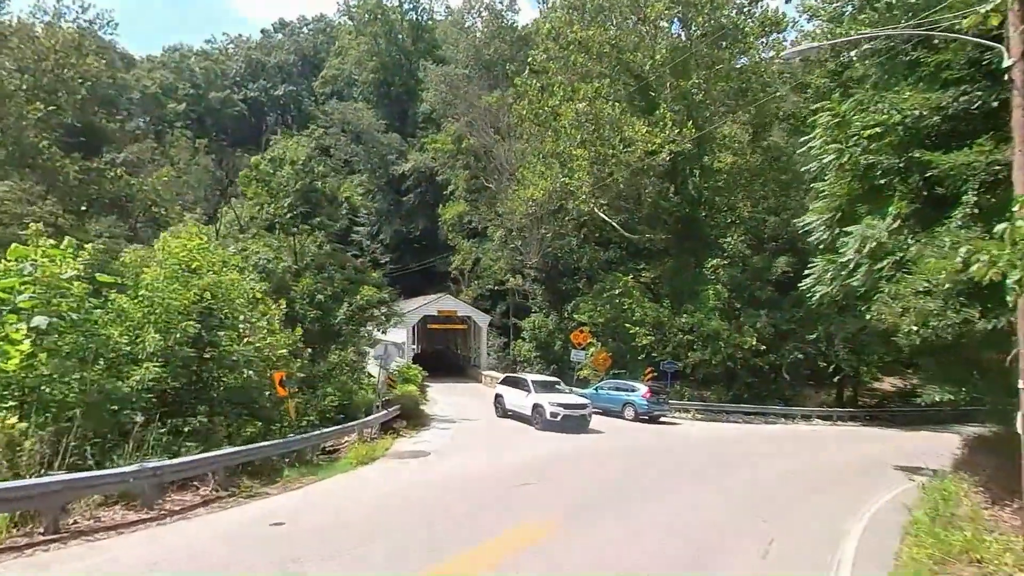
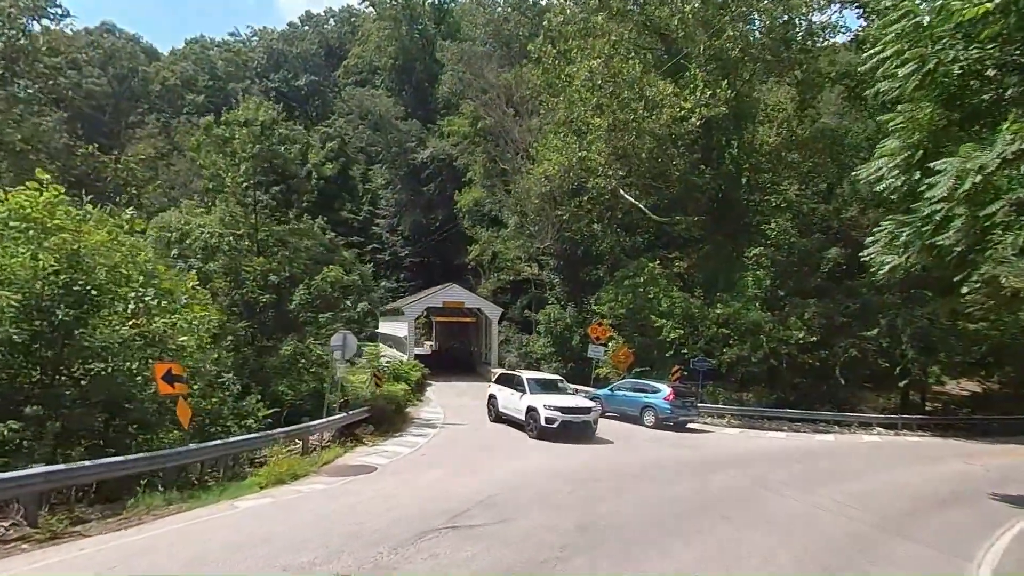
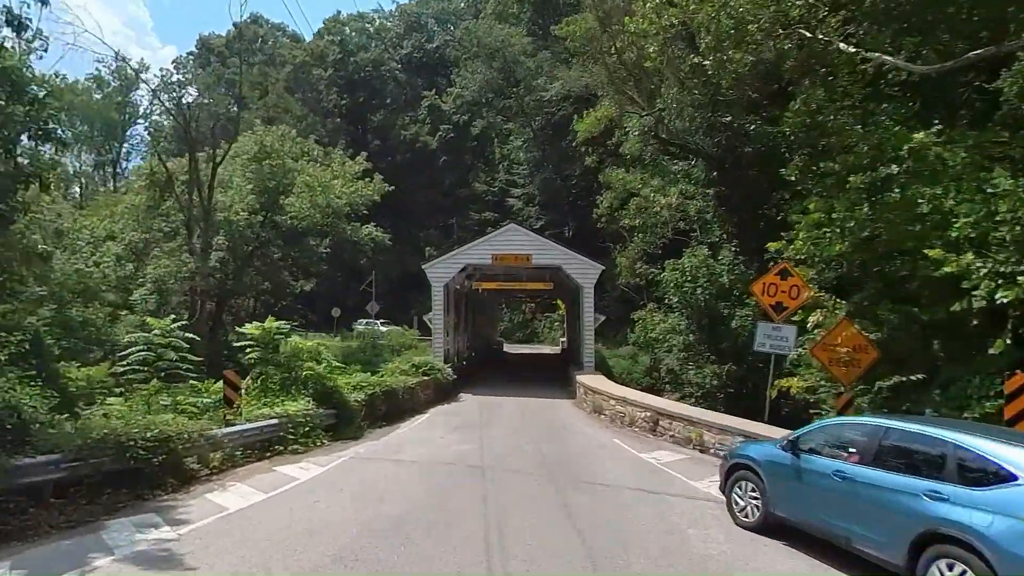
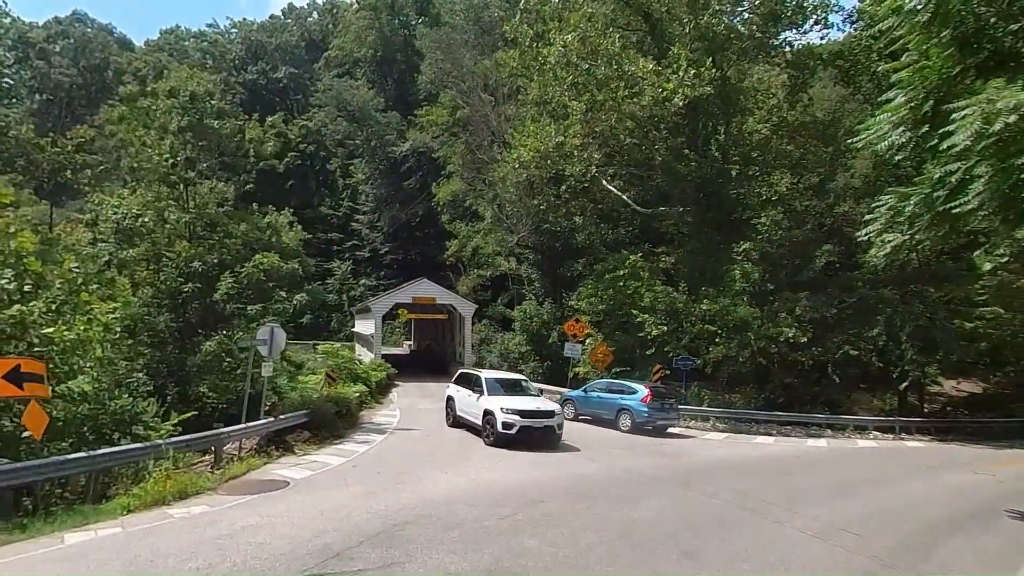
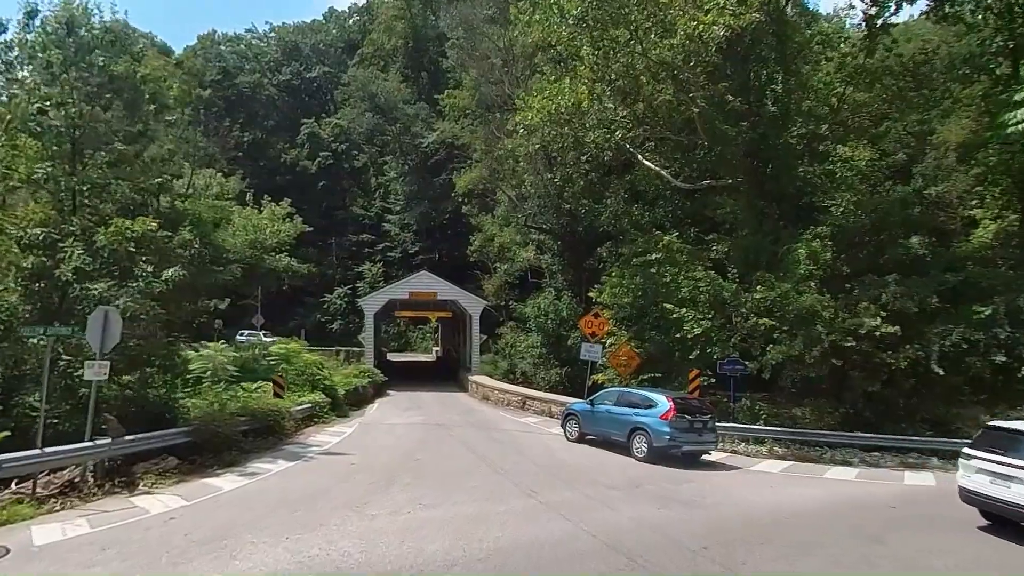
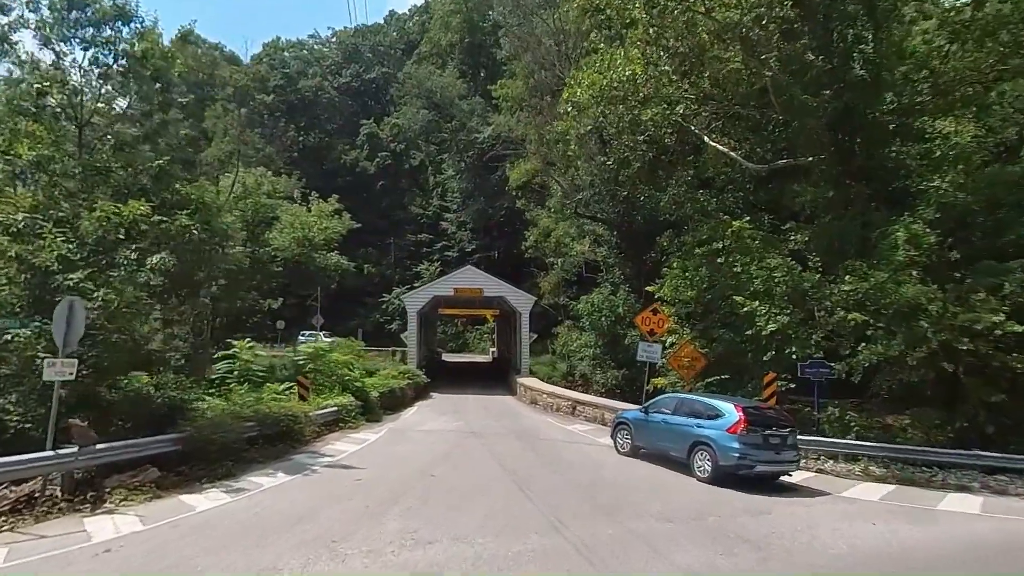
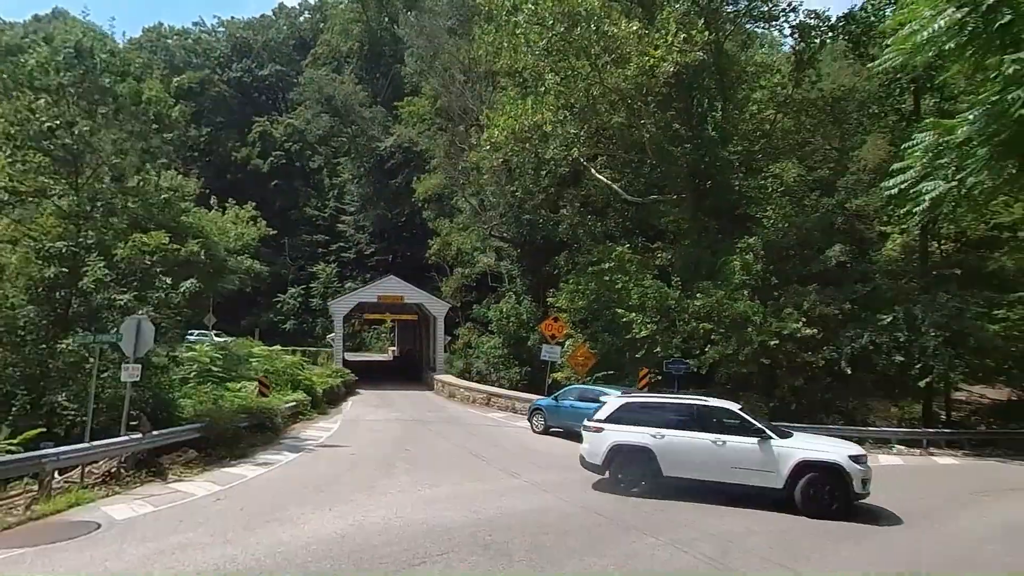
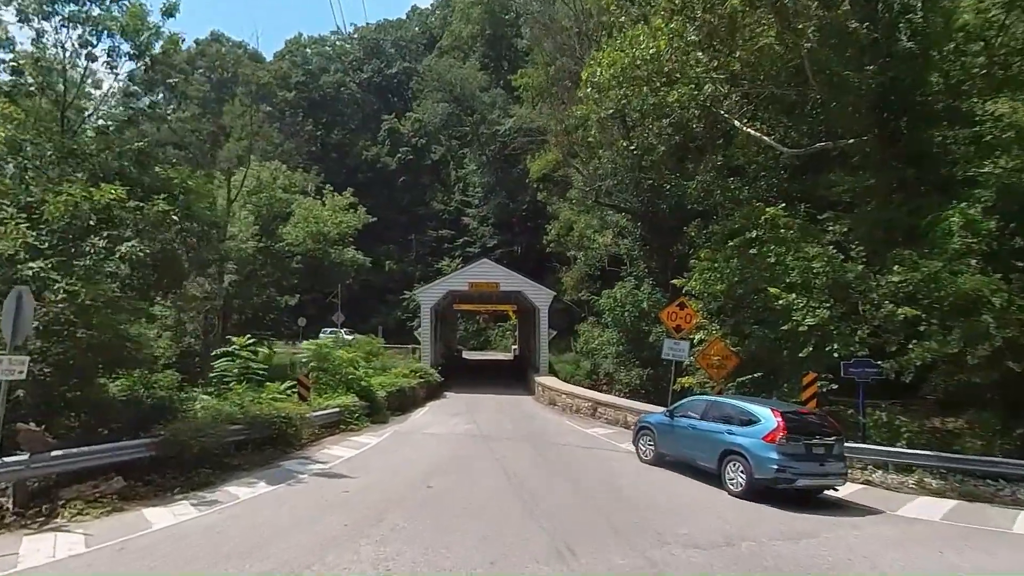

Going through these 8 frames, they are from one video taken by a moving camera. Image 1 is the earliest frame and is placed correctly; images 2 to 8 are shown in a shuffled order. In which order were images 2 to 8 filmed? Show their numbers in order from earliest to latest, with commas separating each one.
2, 4, 7, 5, 6, 8, 3
